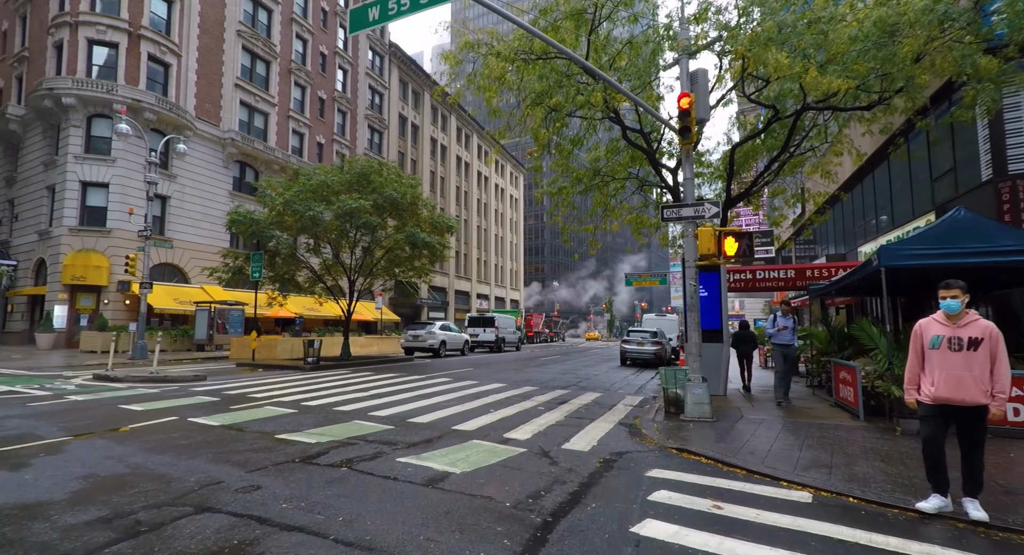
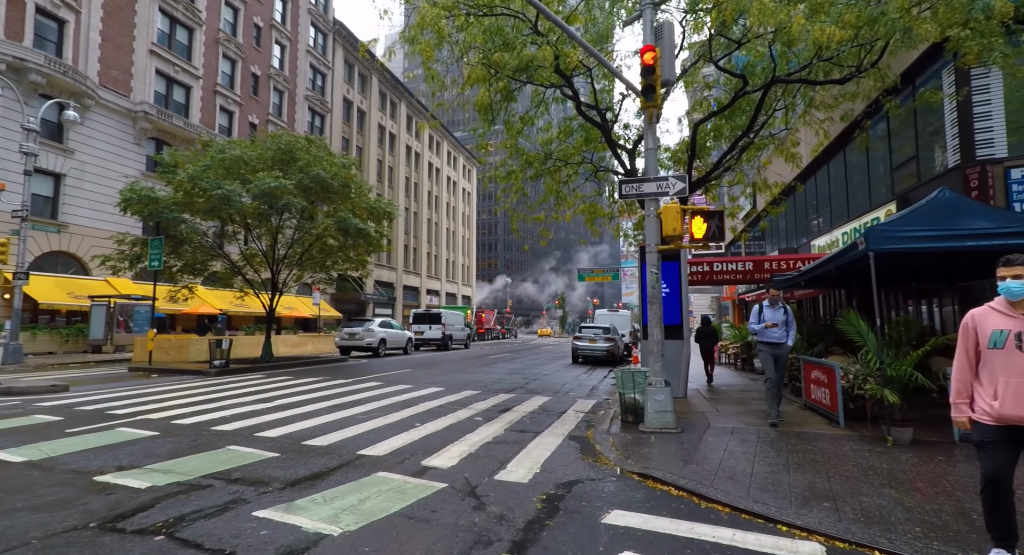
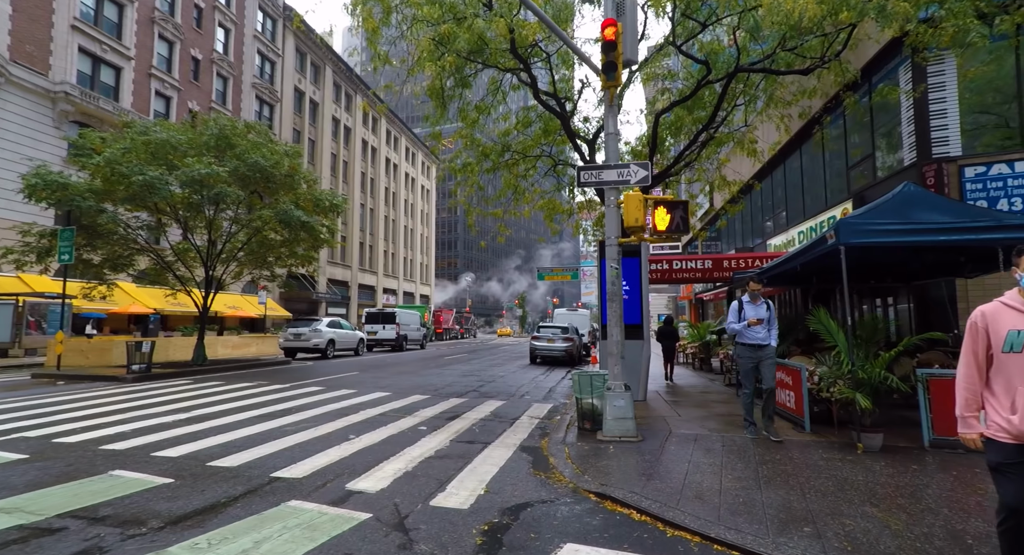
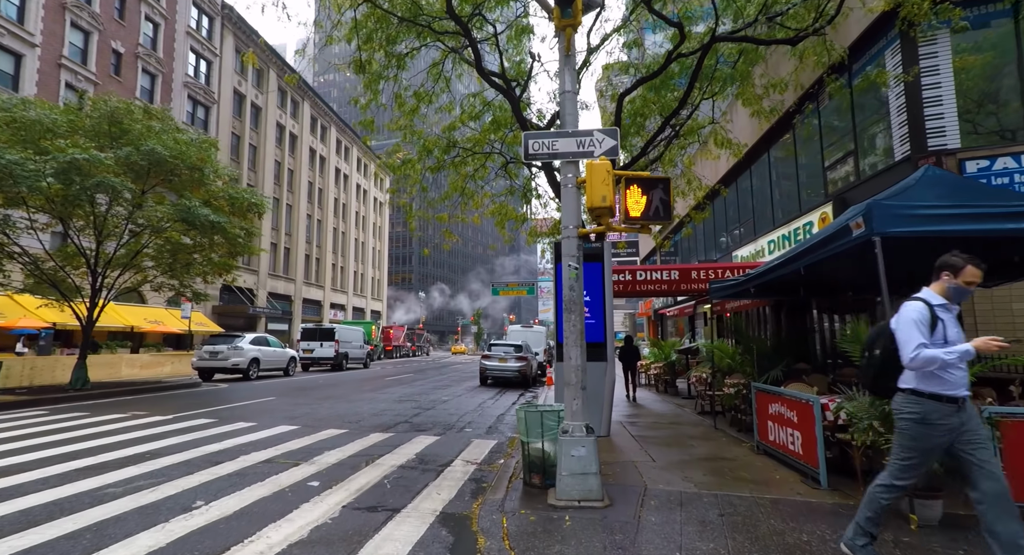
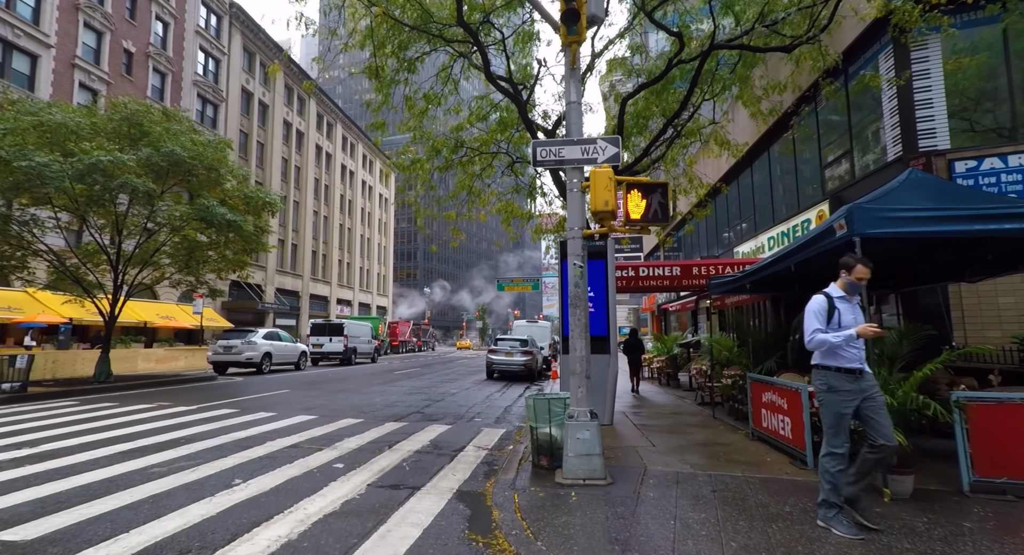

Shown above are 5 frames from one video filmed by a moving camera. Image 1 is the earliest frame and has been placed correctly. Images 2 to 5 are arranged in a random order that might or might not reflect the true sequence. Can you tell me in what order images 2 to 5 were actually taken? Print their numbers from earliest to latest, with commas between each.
2, 3, 5, 4
